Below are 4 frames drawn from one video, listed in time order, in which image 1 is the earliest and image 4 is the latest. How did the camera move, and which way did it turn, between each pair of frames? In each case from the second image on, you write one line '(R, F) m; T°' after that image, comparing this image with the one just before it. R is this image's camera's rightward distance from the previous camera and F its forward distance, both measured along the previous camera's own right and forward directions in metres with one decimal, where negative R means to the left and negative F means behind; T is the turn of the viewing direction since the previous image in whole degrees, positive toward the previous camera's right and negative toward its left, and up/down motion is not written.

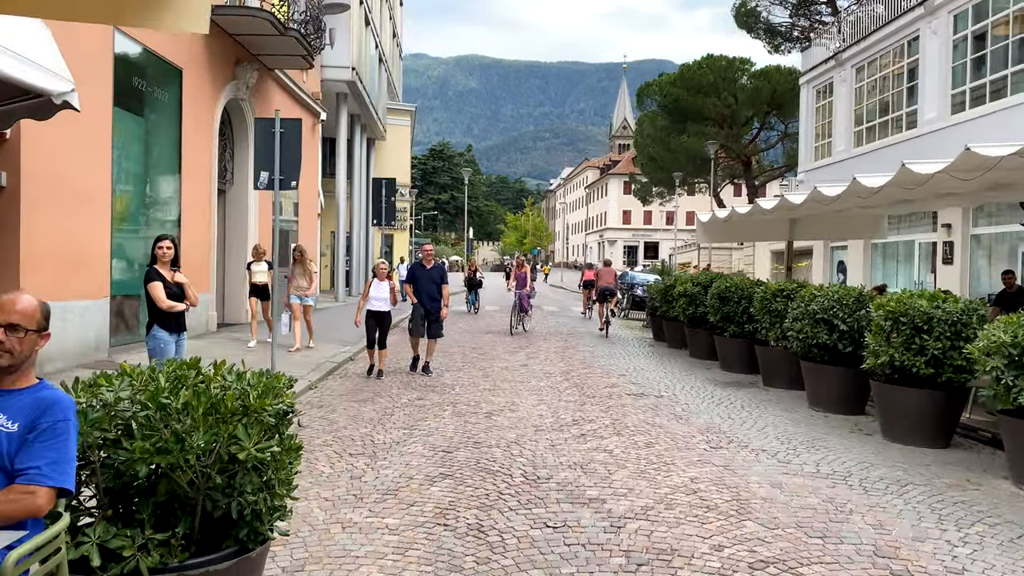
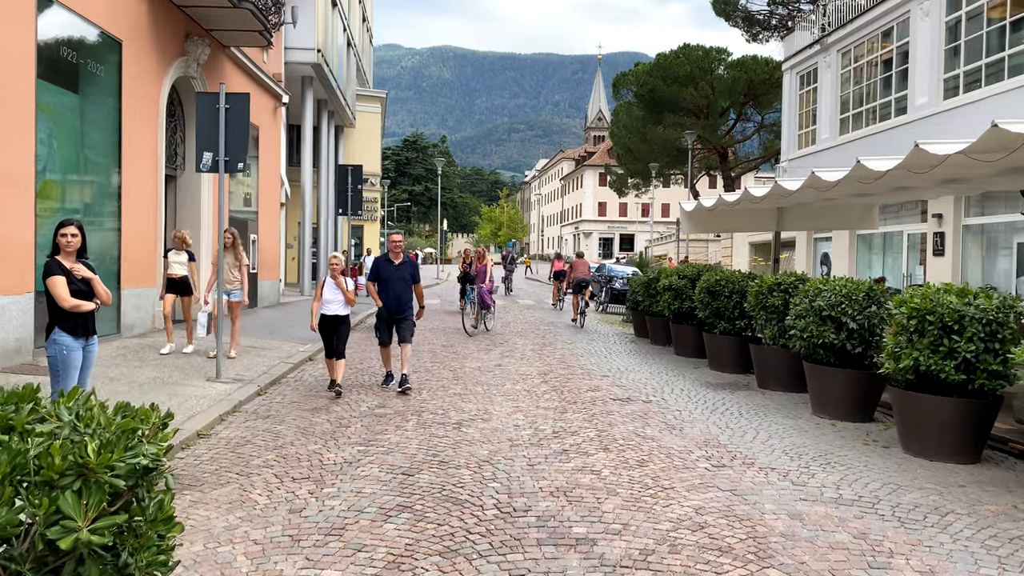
(0.0, +0.9) m; +2°
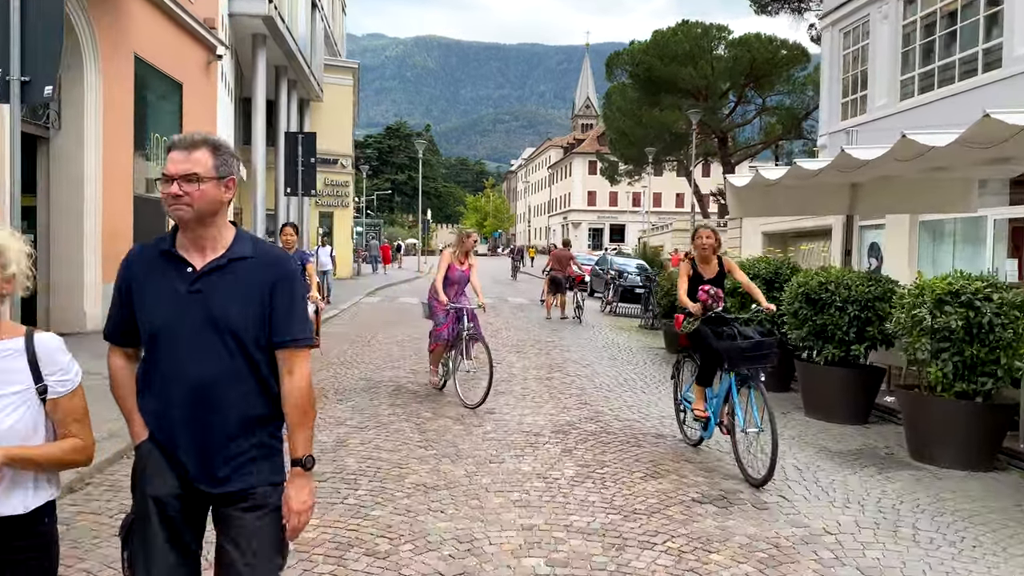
(-0.1, +3.7) m; +1°
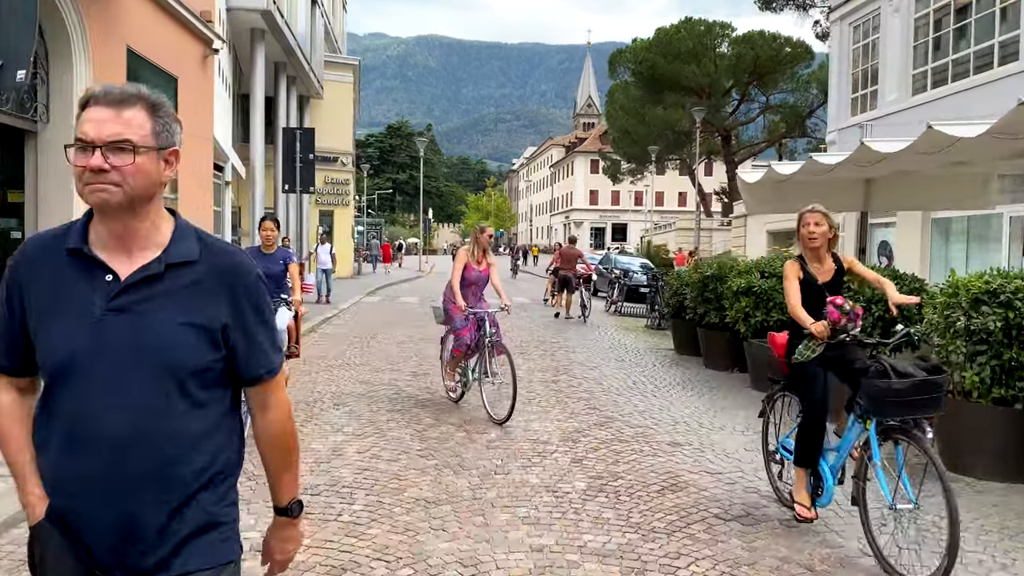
(0.0, +0.4) m; 0°
